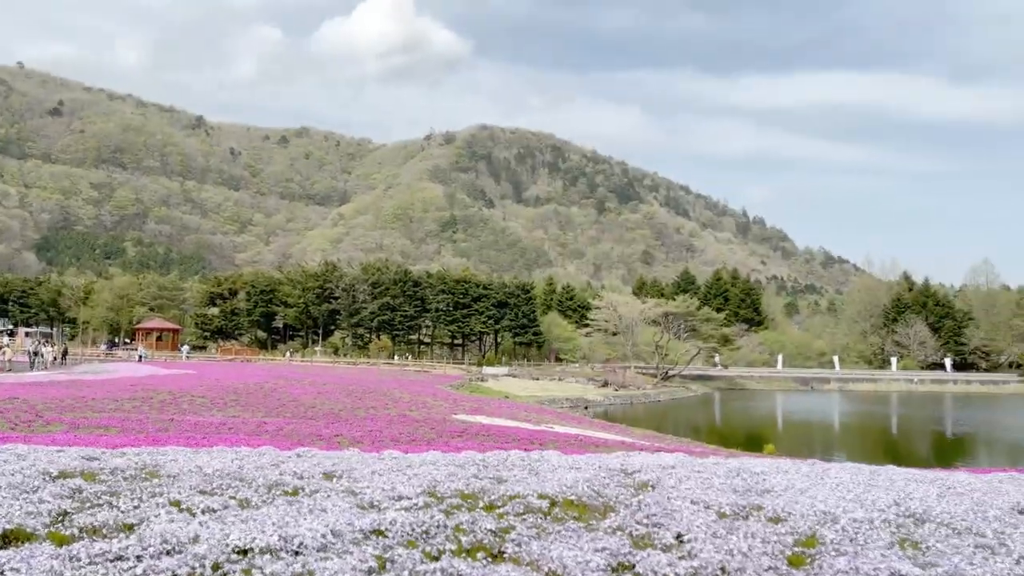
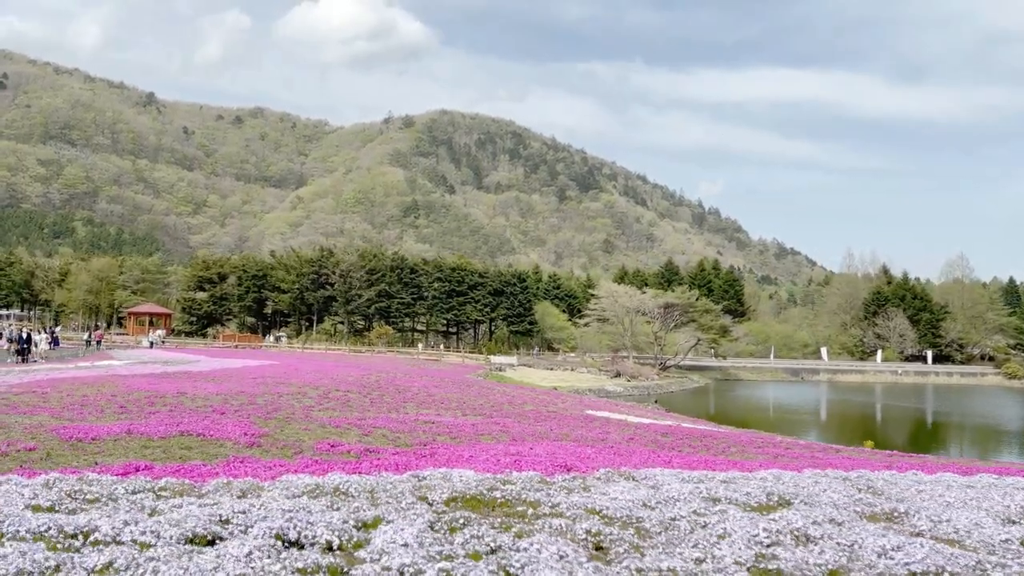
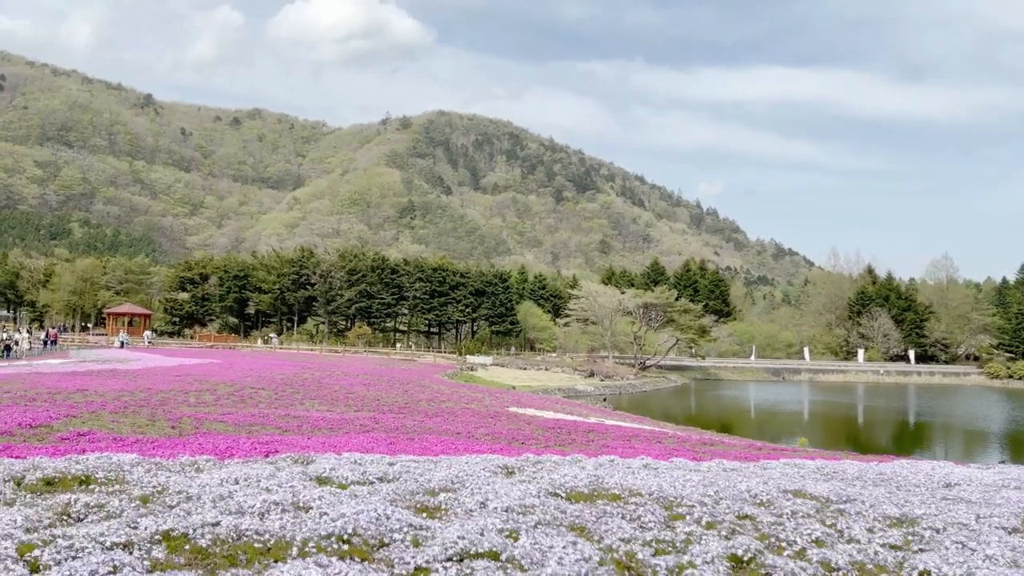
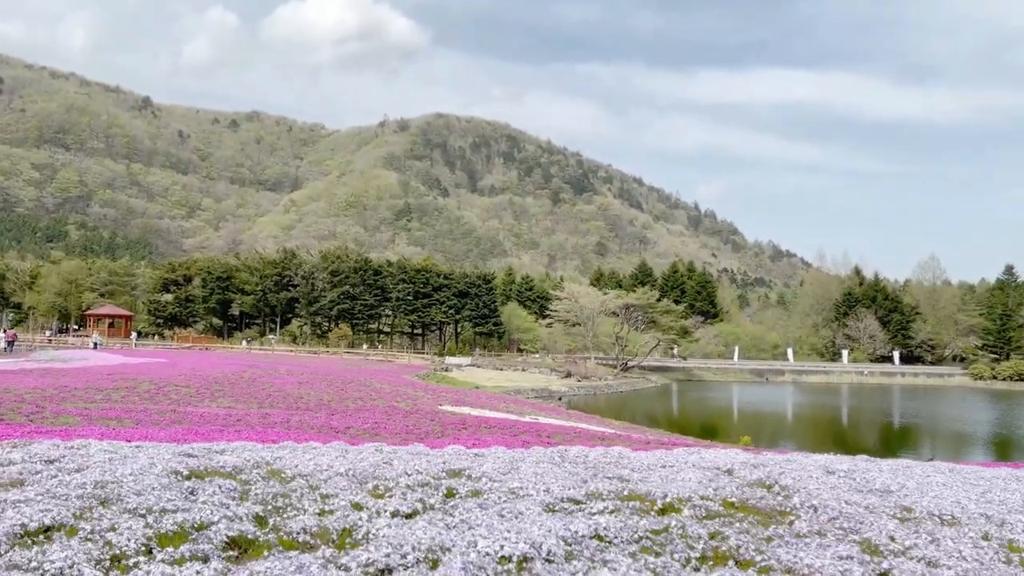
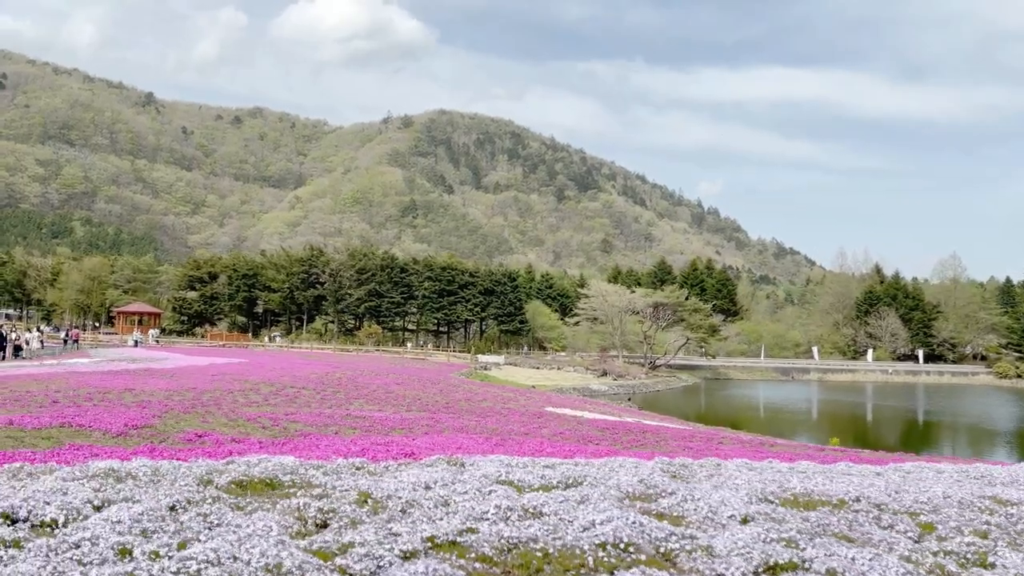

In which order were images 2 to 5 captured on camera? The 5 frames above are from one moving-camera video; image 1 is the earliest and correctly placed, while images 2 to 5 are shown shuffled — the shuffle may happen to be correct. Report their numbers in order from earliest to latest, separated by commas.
4, 3, 5, 2
